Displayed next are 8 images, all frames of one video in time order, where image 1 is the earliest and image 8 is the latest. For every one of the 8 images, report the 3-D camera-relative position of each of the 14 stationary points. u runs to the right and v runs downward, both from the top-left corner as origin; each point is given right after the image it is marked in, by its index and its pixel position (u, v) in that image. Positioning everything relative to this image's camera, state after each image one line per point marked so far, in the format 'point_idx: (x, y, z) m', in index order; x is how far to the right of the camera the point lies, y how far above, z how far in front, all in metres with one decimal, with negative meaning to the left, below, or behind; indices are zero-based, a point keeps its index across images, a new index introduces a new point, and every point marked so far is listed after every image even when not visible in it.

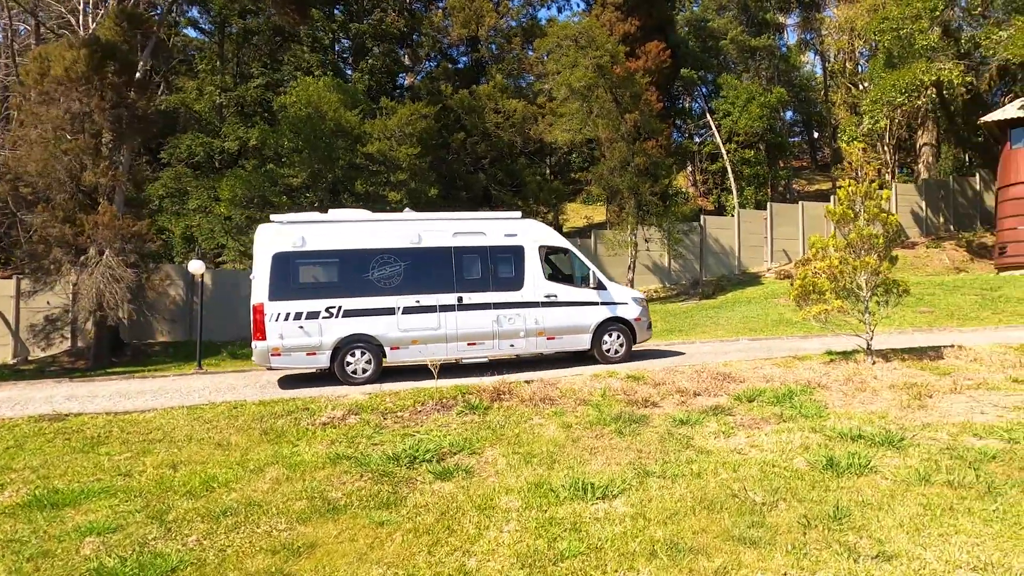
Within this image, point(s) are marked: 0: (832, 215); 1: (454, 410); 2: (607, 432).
0: (+4.1, +0.9, +8.6) m
1: (-0.6, -1.4, +7.4) m
2: (+0.9, -1.4, +6.4) m
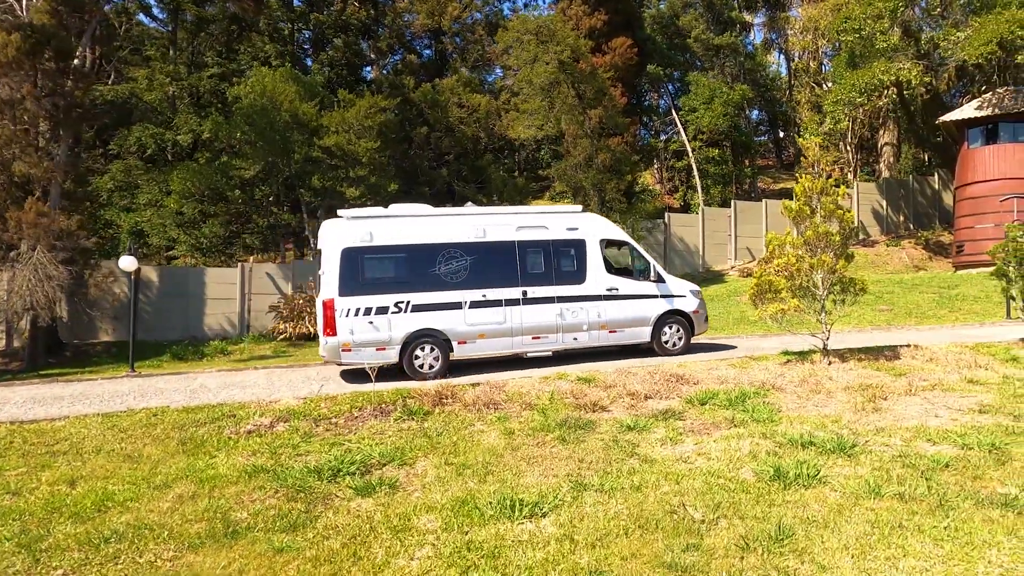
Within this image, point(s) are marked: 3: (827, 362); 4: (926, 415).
0: (+3.5, +1.0, +8.3) m
1: (-1.3, -1.3, +6.9) m
2: (+0.3, -1.4, +6.1) m
3: (+3.9, -0.9, +8.3) m
4: (+3.9, -1.2, +6.2) m
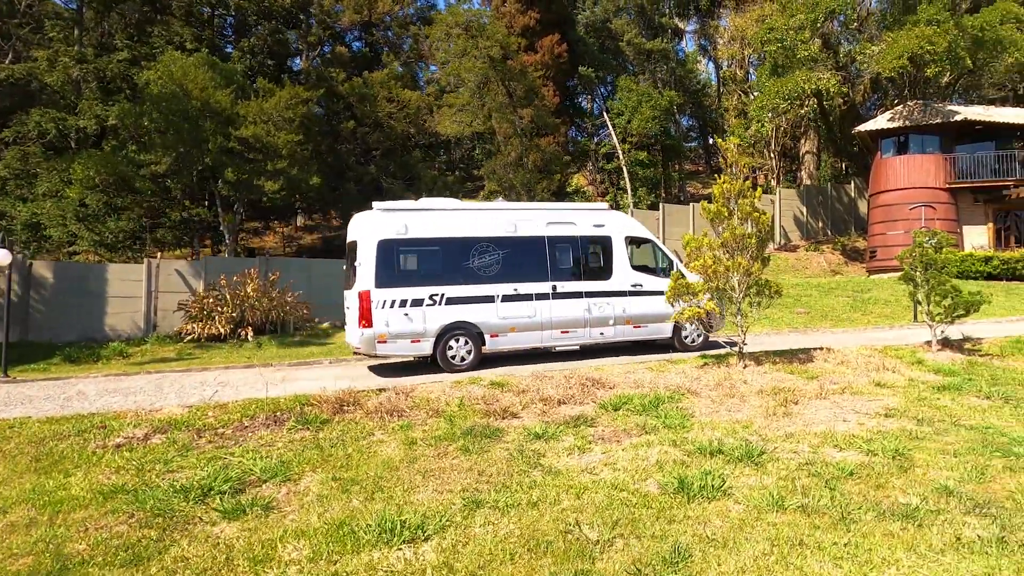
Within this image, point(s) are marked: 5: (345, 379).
0: (+2.4, +0.9, +8.3) m
1: (-2.2, -1.3, +6.4) m
2: (-0.5, -1.4, +5.7) m
3: (+2.9, -1.0, +8.3) m
4: (+3.0, -1.2, +6.1) m
5: (-2.1, -1.2, +8.5) m
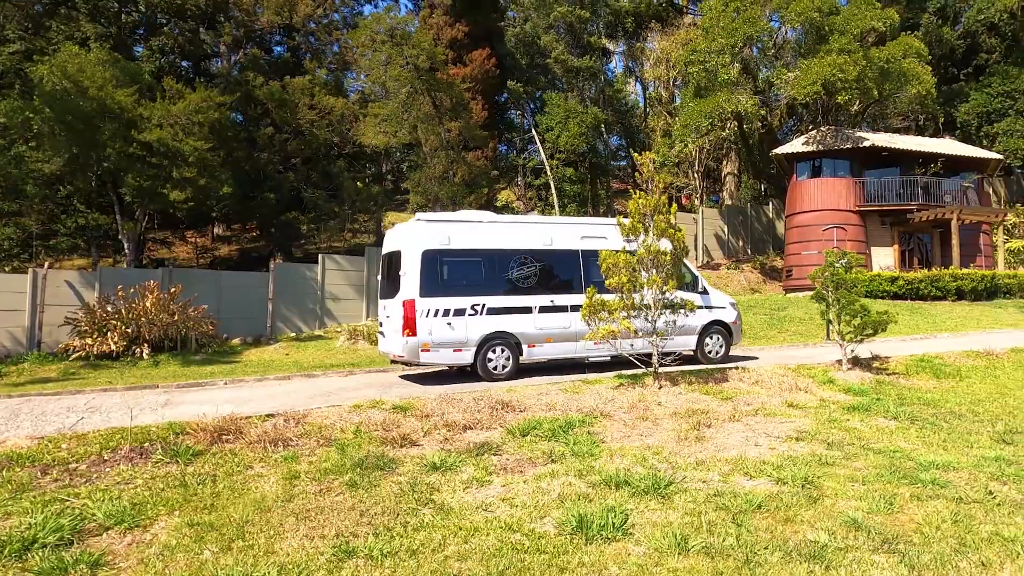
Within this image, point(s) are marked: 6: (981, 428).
0: (+1.3, +0.7, +8.0) m
1: (-3.1, -1.5, +5.7) m
2: (-1.3, -1.5, +5.1) m
3: (+1.8, -1.2, +8.0) m
4: (+2.1, -1.4, +5.9) m
5: (-3.2, -1.3, +7.7) m
6: (+4.7, -1.4, +6.6) m
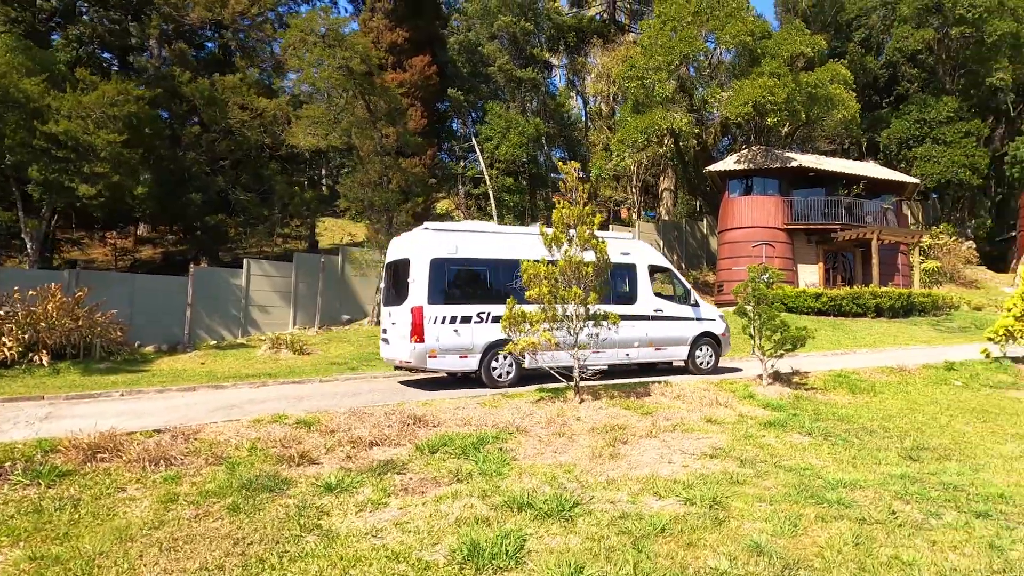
0: (+0.4, +0.6, +7.8) m
1: (-3.9, -1.5, +5.1) m
2: (-2.1, -1.6, +4.7) m
3: (+0.8, -1.3, +7.8) m
4: (+1.3, -1.5, +5.8) m
5: (-4.1, -1.4, +7.1) m
6: (+3.8, -1.6, +6.6) m
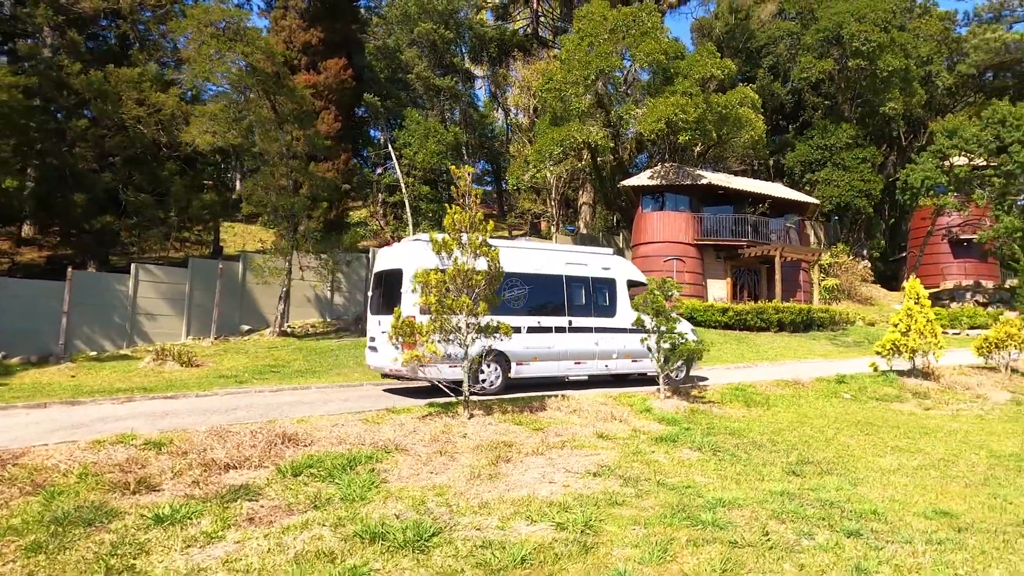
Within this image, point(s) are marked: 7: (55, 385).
0: (-0.9, +0.5, +7.4) m
1: (-4.8, -1.5, +4.2) m
2: (-3.0, -1.6, +4.0) m
3: (-0.5, -1.4, +7.4) m
4: (+0.2, -1.6, +5.4) m
5: (-5.3, -1.4, +6.2) m
6: (+2.6, -1.7, +6.6) m
7: (-8.0, -1.7, +11.6) m
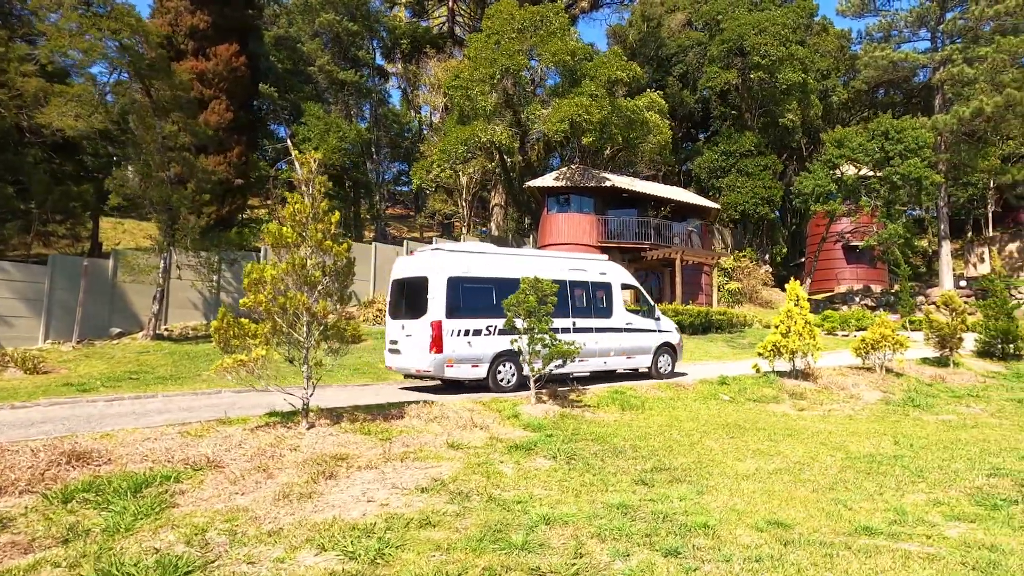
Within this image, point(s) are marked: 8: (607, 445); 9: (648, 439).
0: (-2.4, +0.5, +6.7) m
1: (-6.0, -1.4, +3.0) m
2: (-4.2, -1.5, +3.0) m
3: (-2.1, -1.4, +6.7) m
4: (-1.1, -1.6, +4.8) m
5: (-6.7, -1.3, +5.0) m
6: (+1.1, -1.7, +6.2) m
7: (-10.0, -1.7, +10.1) m
8: (+1.0, -1.7, +7.1) m
9: (+1.5, -1.7, +7.5) m
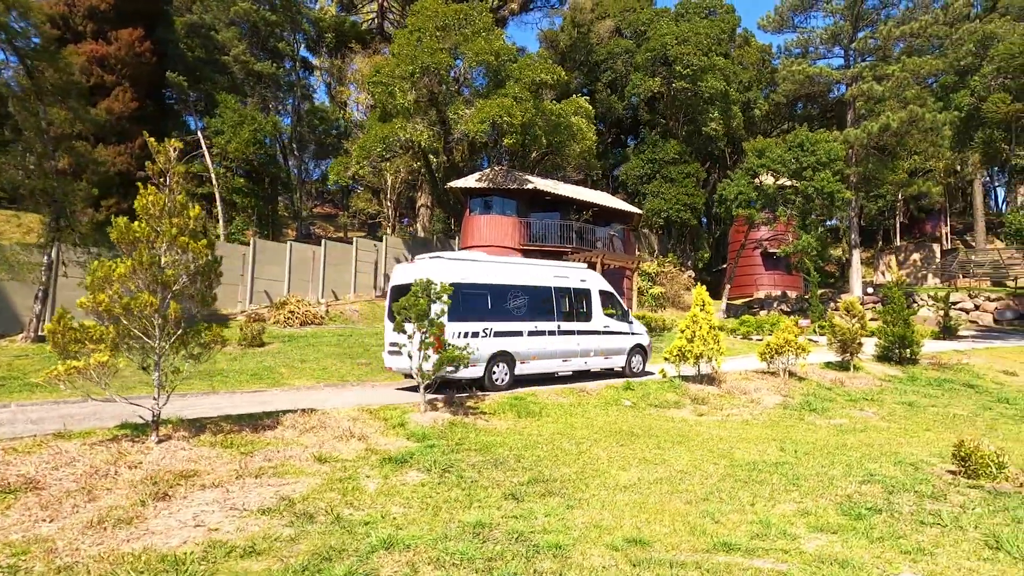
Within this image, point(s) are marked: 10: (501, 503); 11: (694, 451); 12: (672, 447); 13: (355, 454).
0: (-3.6, +0.5, +6.1) m
1: (-6.8, -1.3, +2.1) m
2: (-5.0, -1.5, +2.2) m
3: (-3.3, -1.4, +6.1) m
4: (-2.2, -1.6, +4.3) m
5: (-7.7, -1.3, +4.0) m
6: (0.0, -1.7, +5.9) m
7: (-11.5, -1.6, +8.7) m
8: (-0.2, -1.7, +6.8) m
9: (+0.3, -1.7, +7.2) m
10: (-0.1, -1.7, +5.2) m
11: (+2.0, -1.8, +7.4) m
12: (+1.8, -1.8, +7.6) m
13: (-1.5, -1.6, +6.5) m
